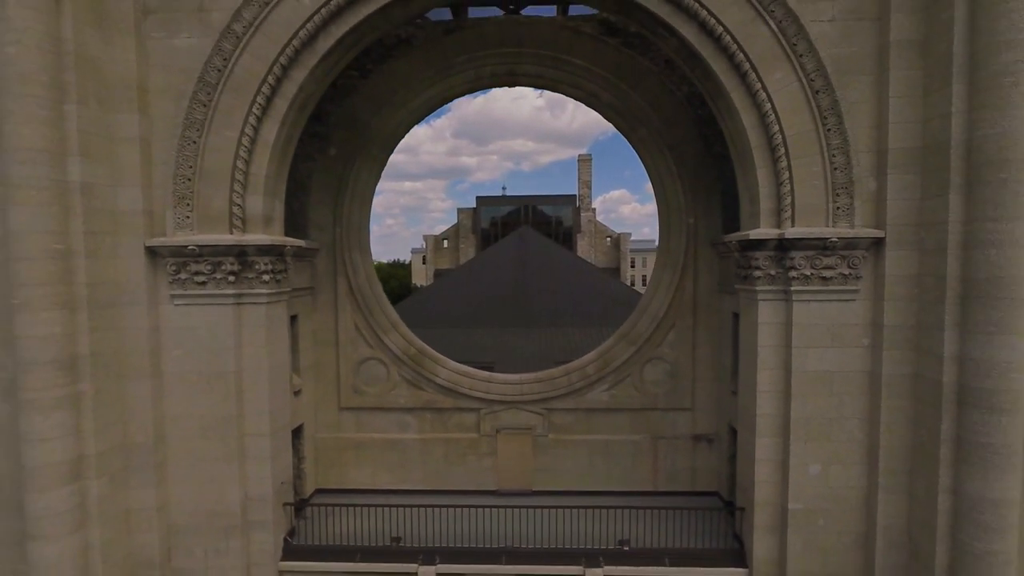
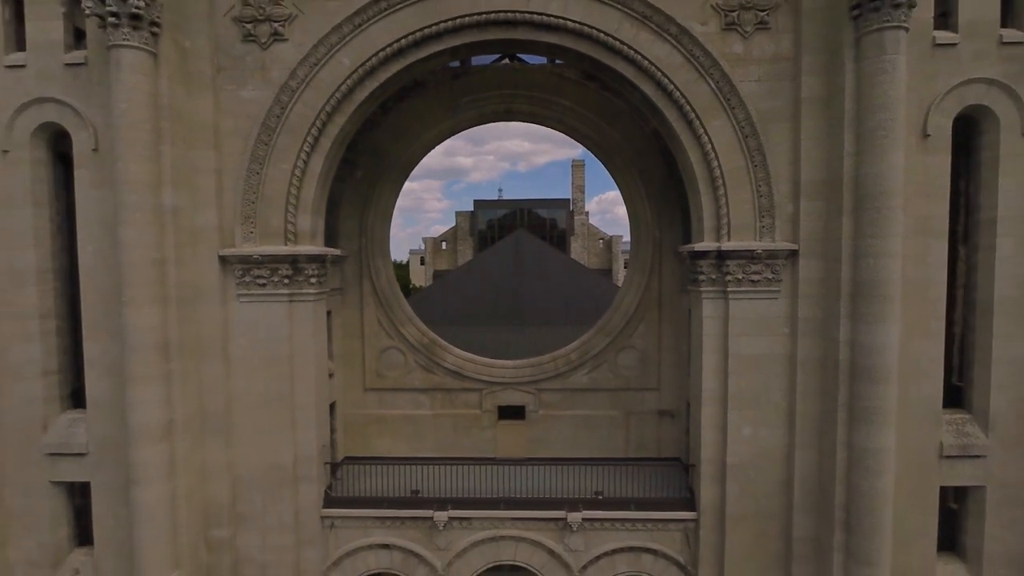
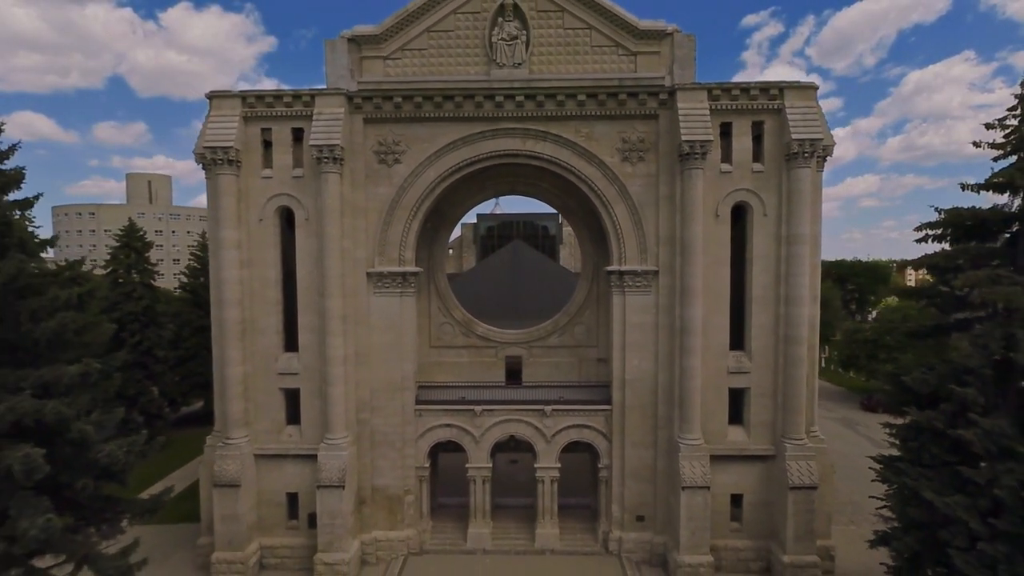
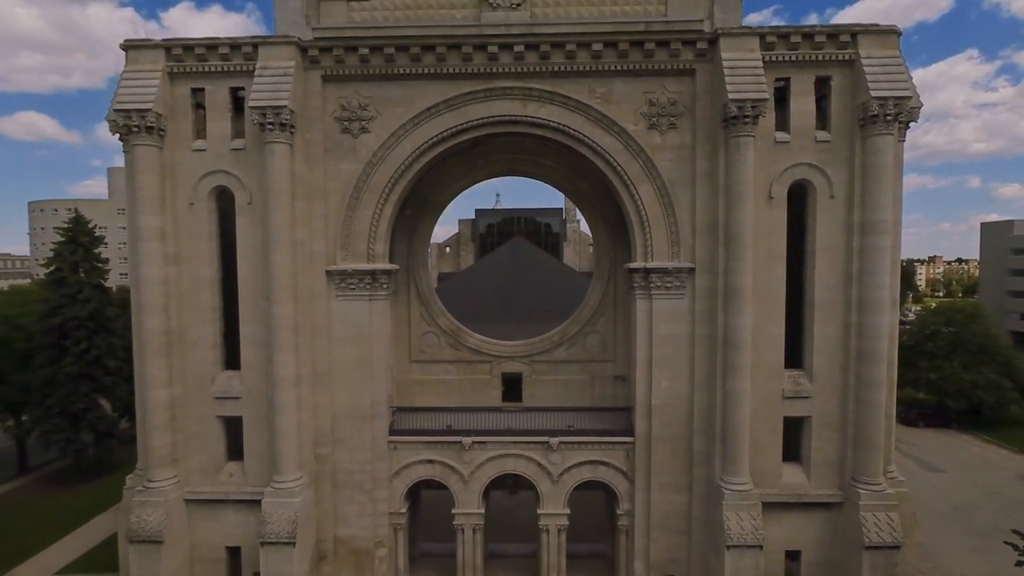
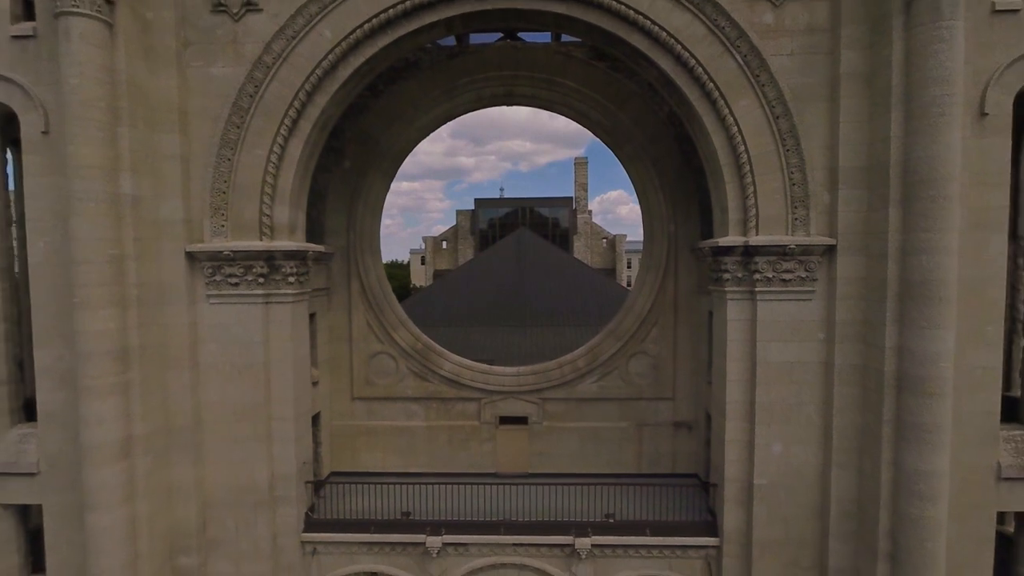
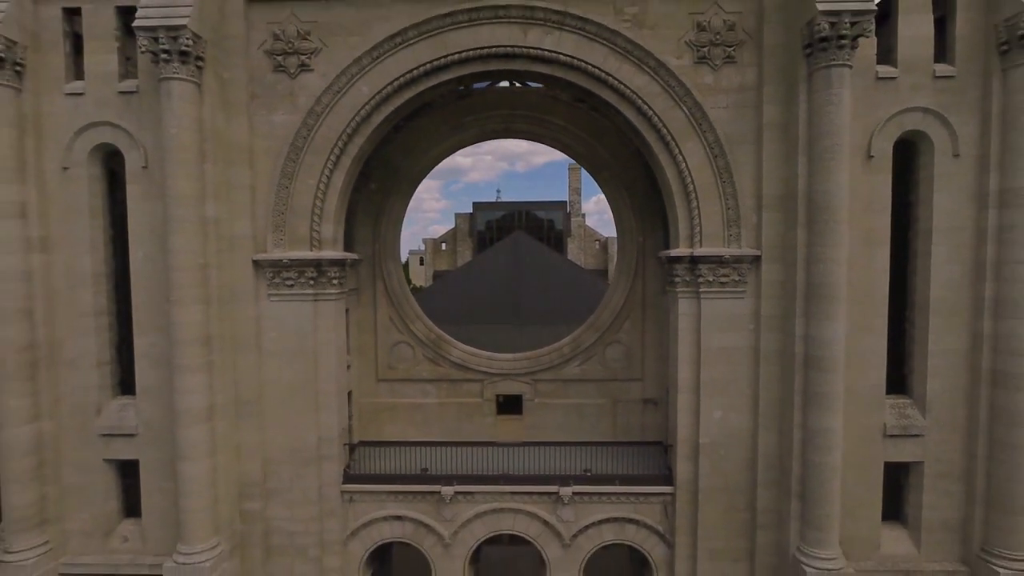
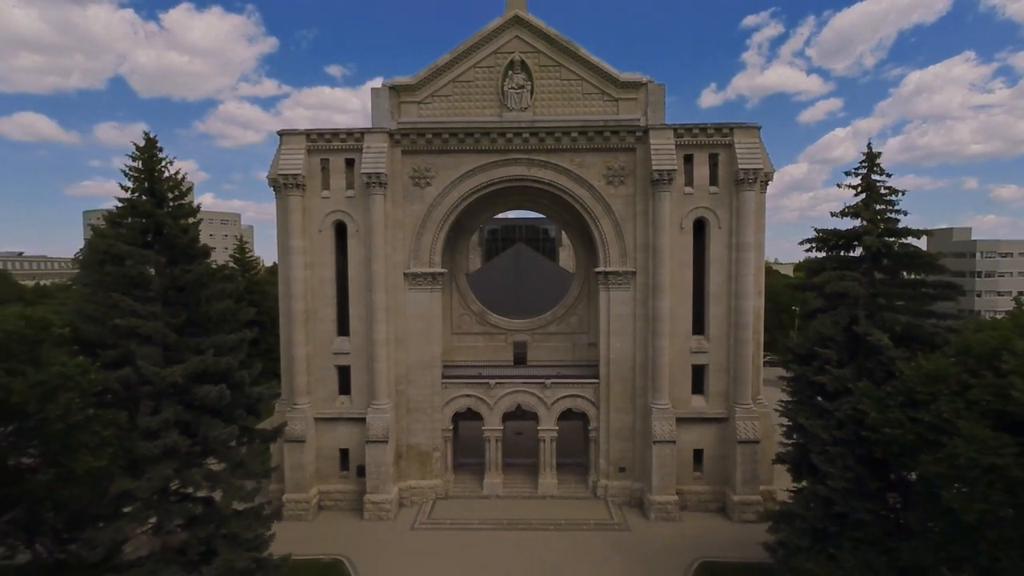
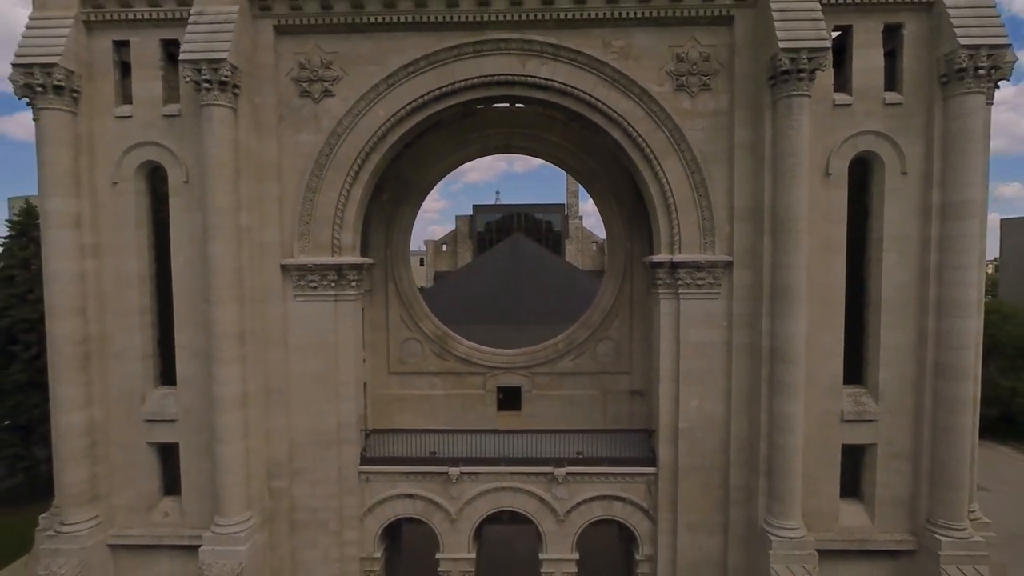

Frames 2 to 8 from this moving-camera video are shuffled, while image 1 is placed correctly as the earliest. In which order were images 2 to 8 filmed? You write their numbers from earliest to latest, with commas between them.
5, 2, 6, 8, 4, 3, 7
